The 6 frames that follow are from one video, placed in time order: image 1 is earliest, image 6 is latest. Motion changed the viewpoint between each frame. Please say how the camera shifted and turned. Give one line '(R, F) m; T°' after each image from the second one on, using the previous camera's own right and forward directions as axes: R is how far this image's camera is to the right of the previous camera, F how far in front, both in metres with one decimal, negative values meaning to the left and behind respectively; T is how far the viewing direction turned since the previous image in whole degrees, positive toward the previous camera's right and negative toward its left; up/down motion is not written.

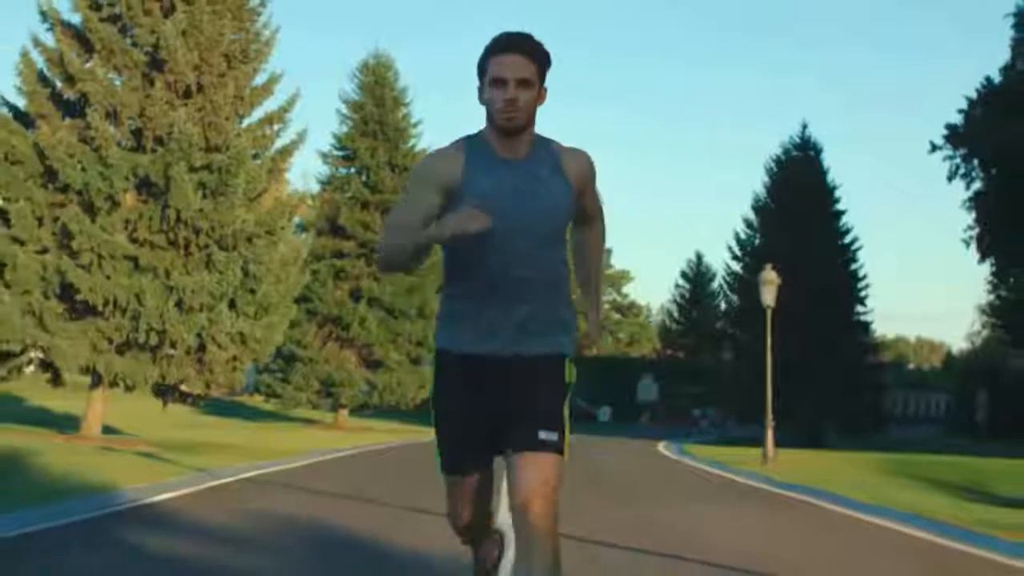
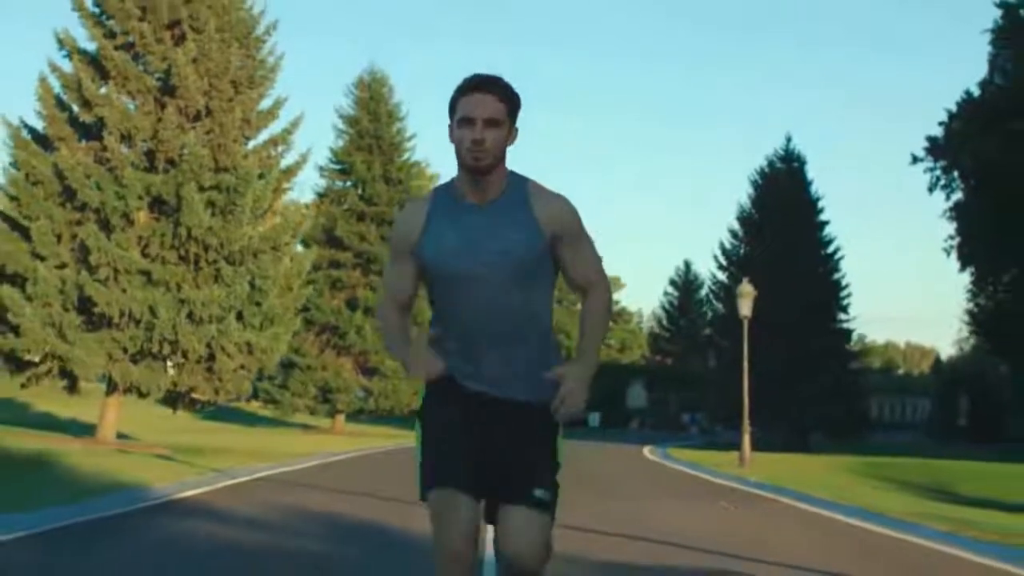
(0.0, -1.8) m; 0°
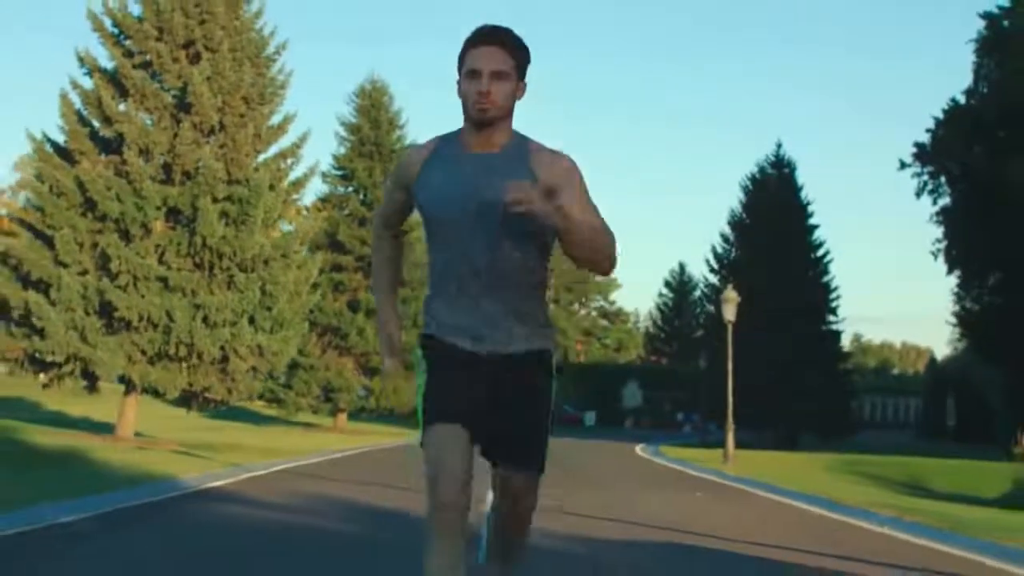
(0.0, -1.8) m; 0°
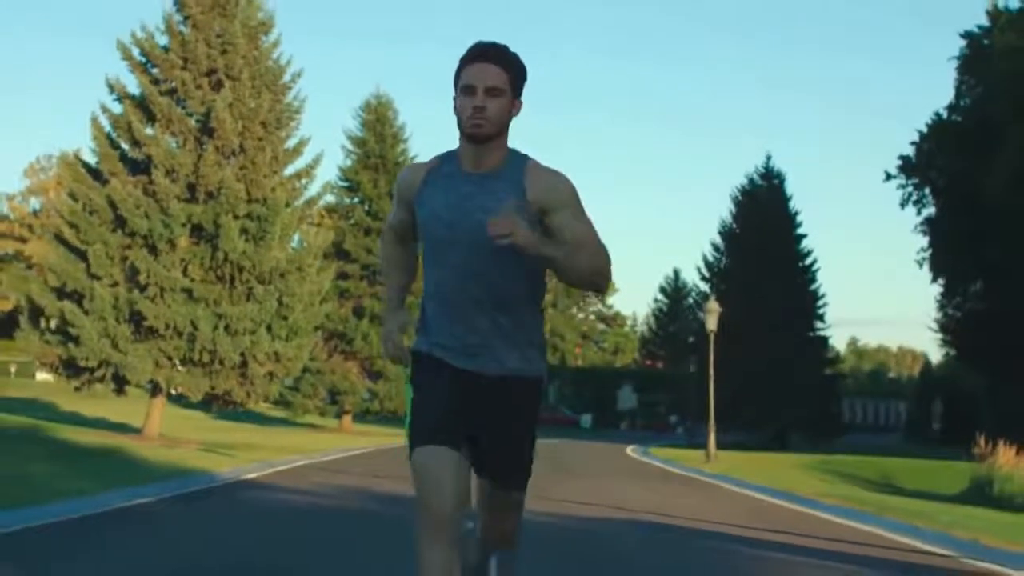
(0.0, -2.7) m; 0°
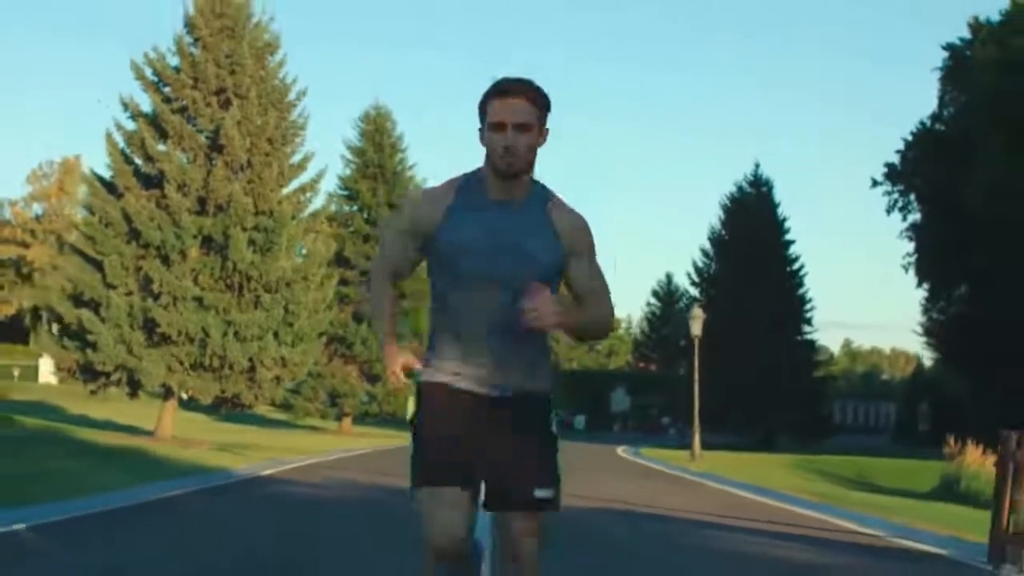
(0.0, -1.9) m; 0°
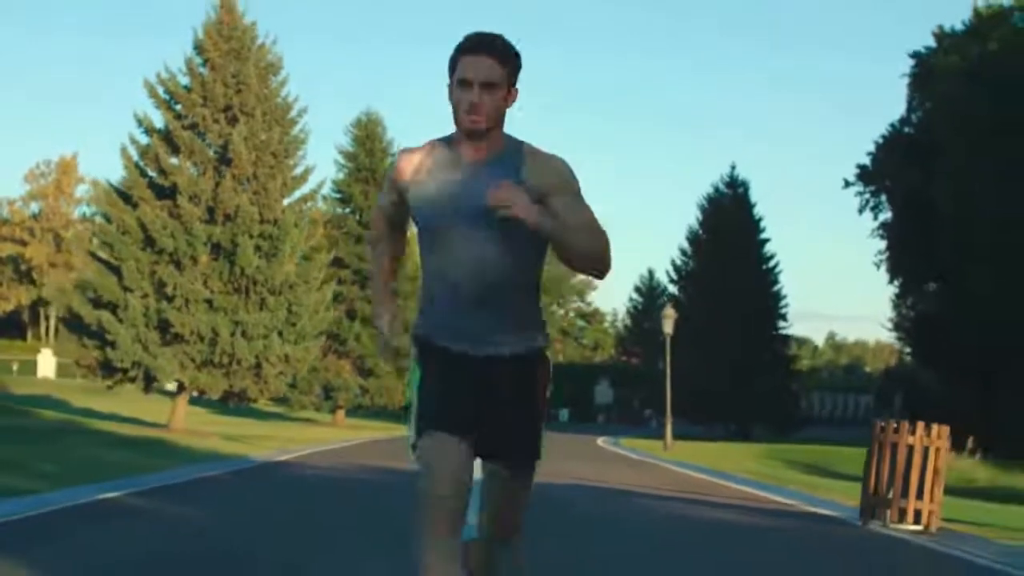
(0.0, -3.1) m; +1°
